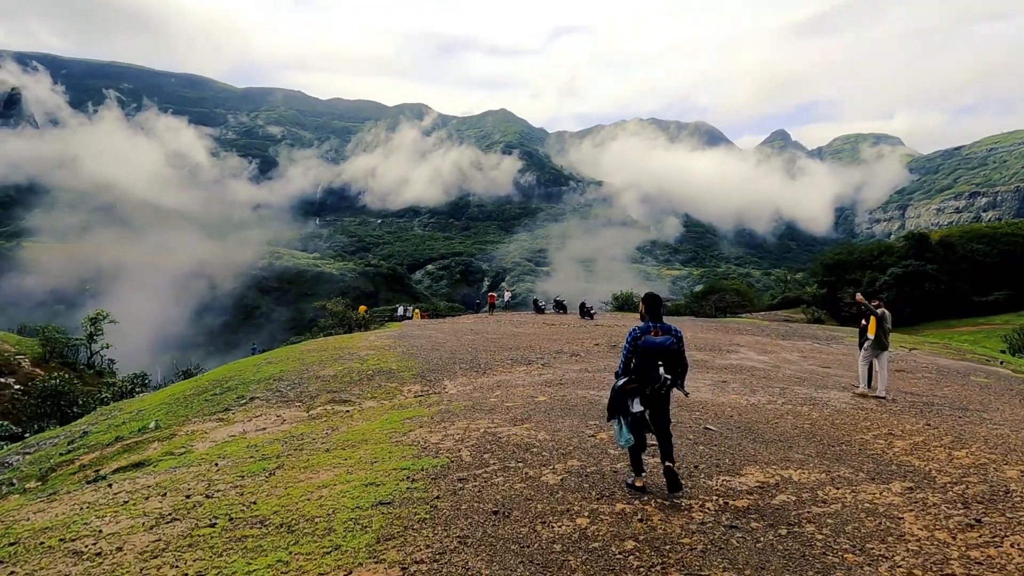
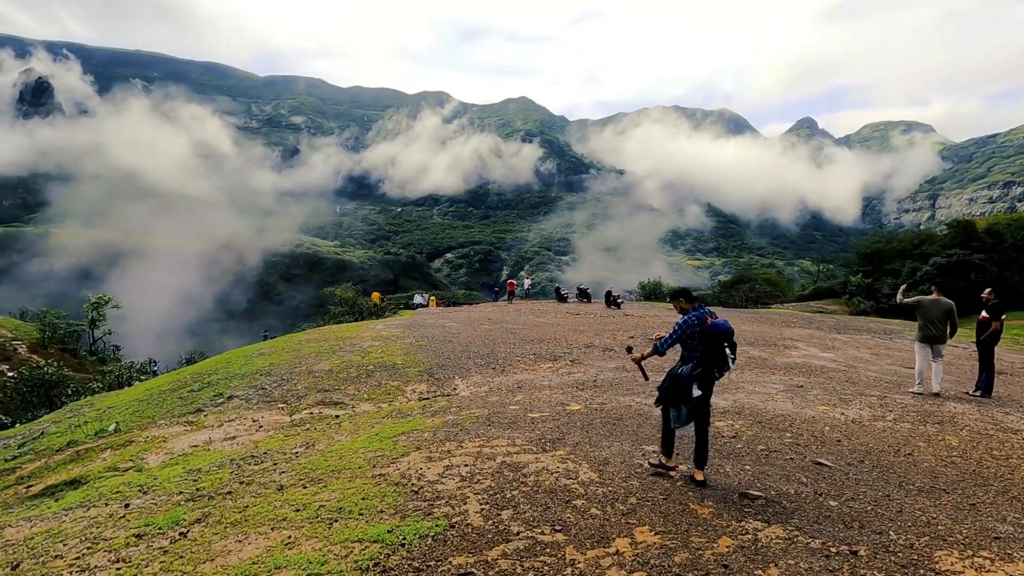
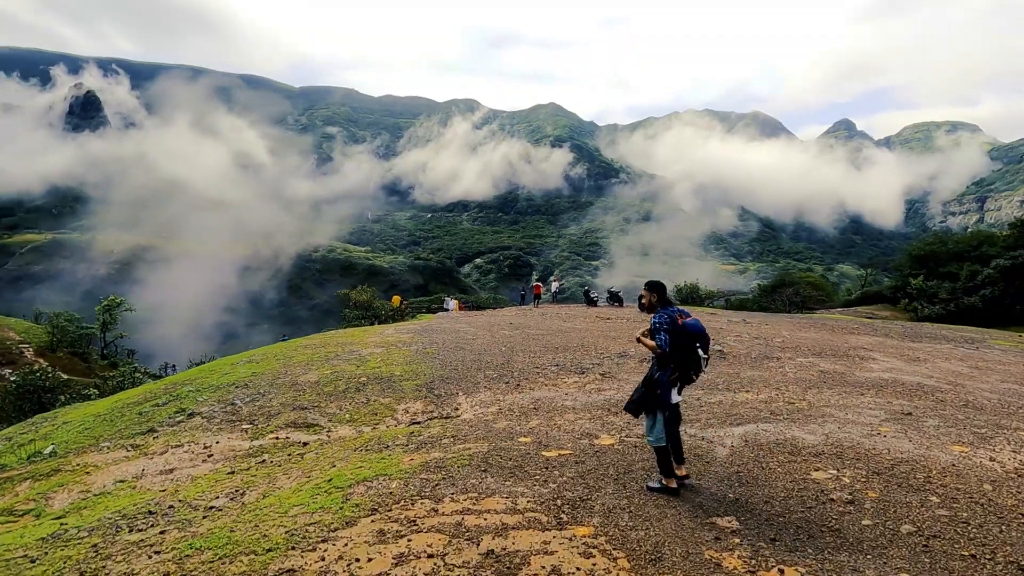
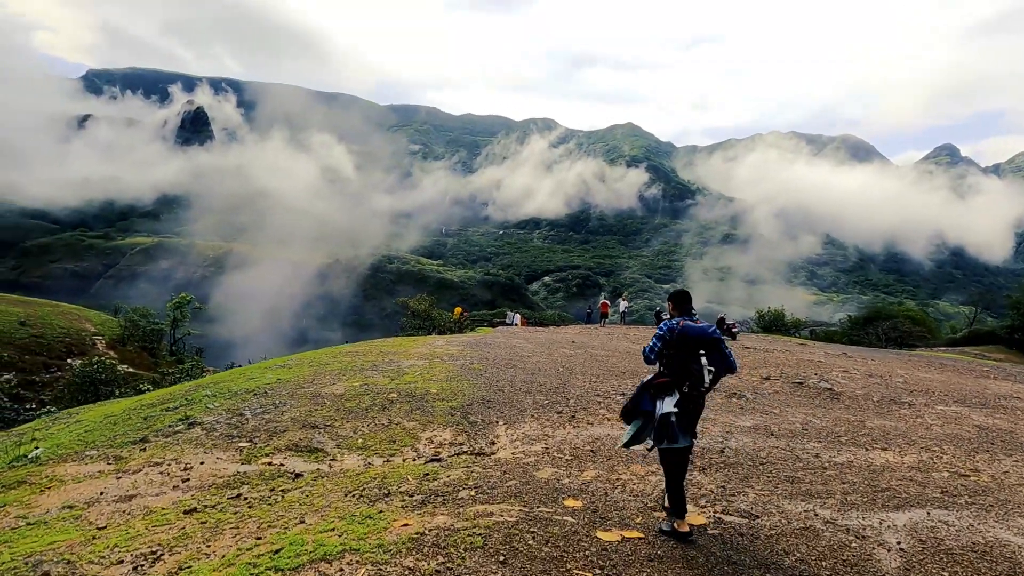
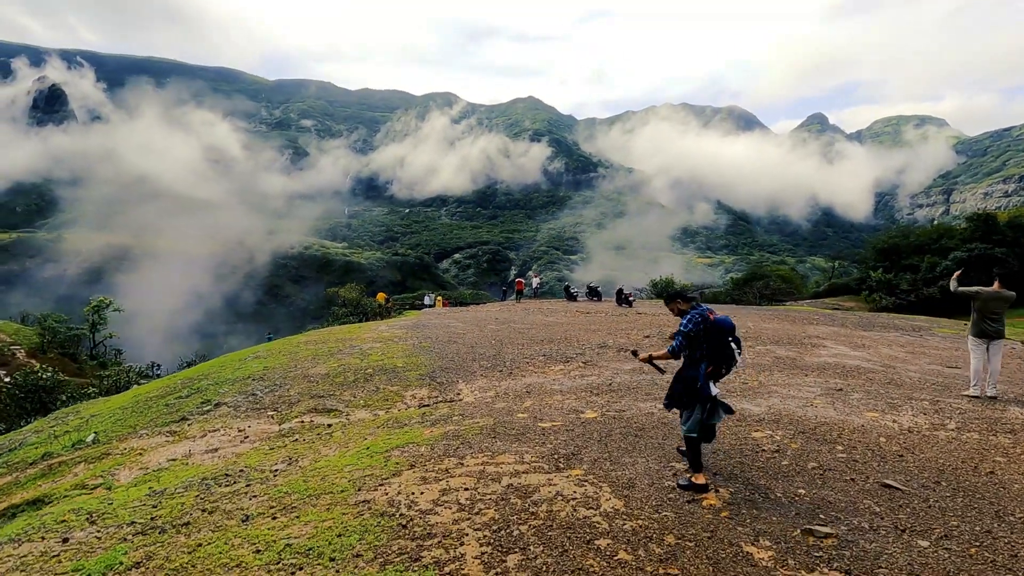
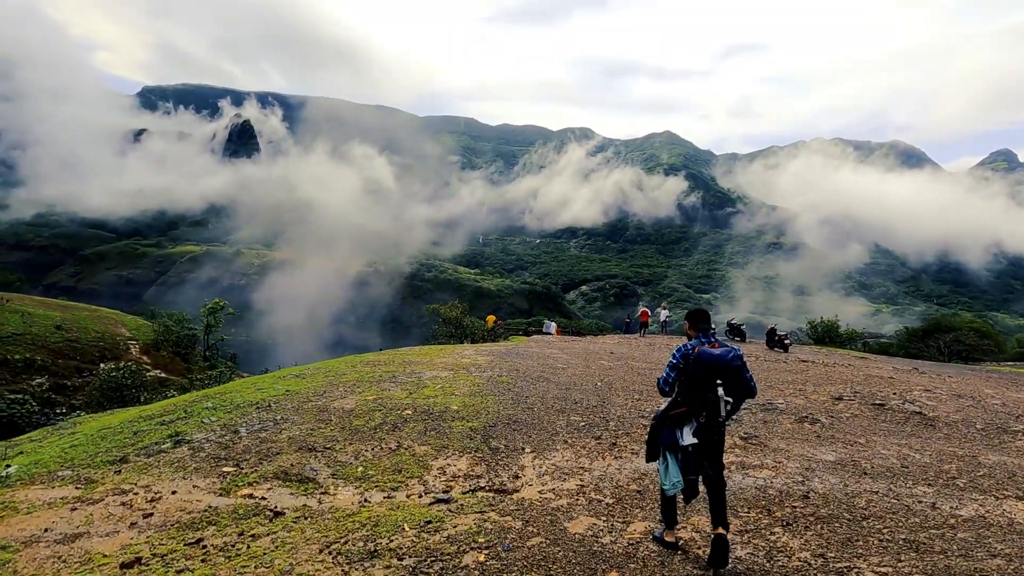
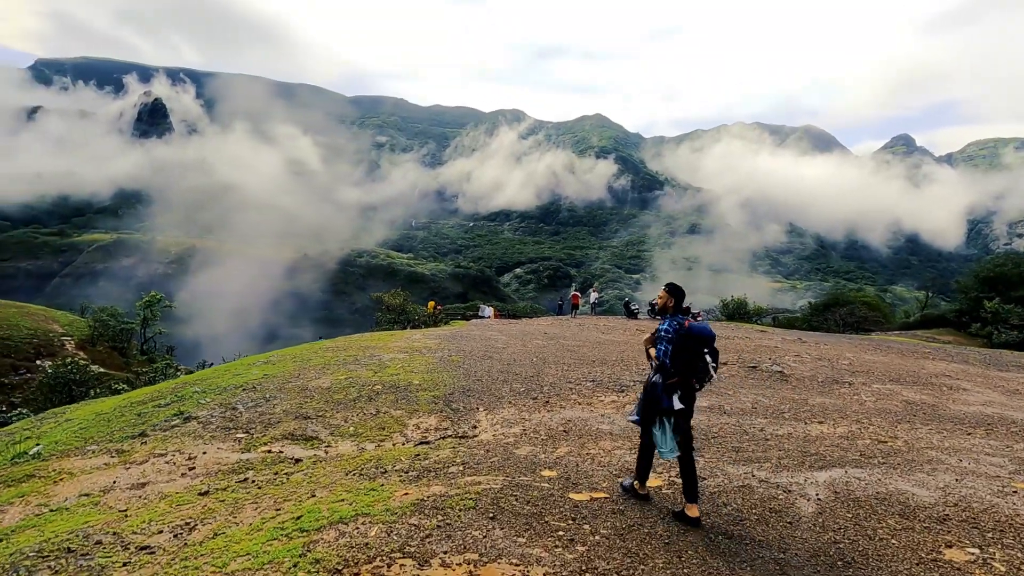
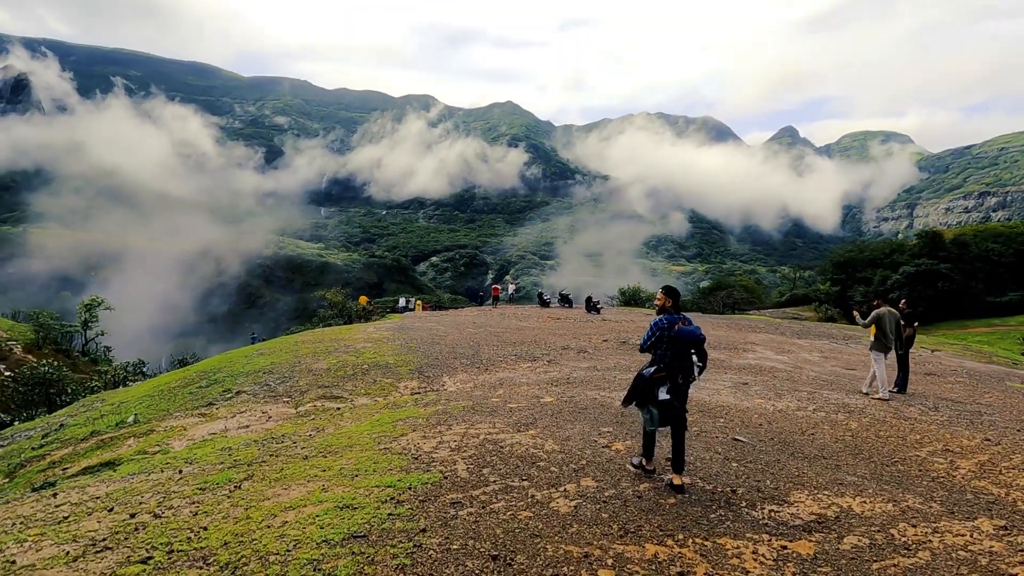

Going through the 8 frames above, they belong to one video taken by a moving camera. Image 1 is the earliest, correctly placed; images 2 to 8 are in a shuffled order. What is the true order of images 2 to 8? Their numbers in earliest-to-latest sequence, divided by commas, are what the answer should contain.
8, 2, 5, 3, 7, 4, 6
